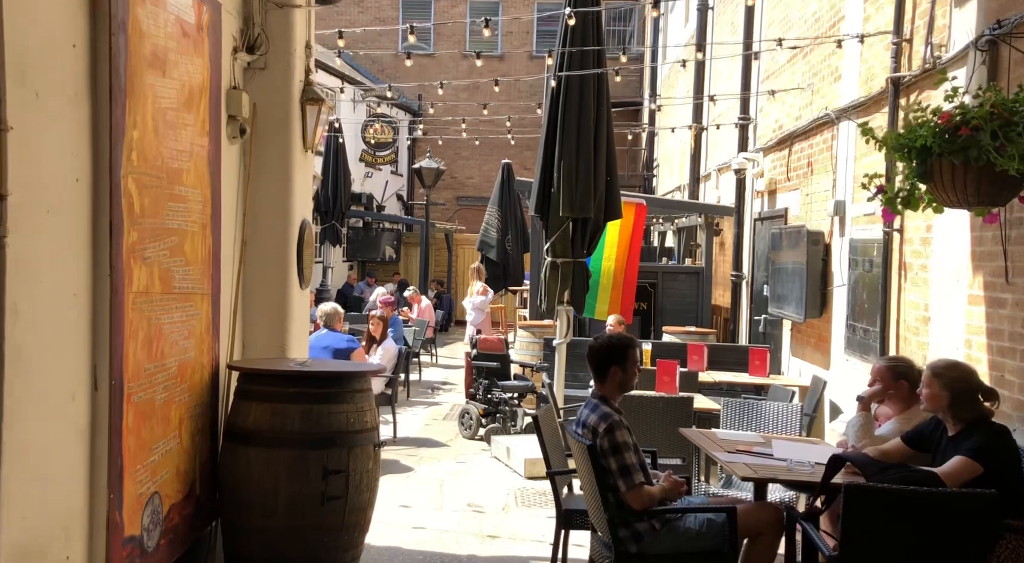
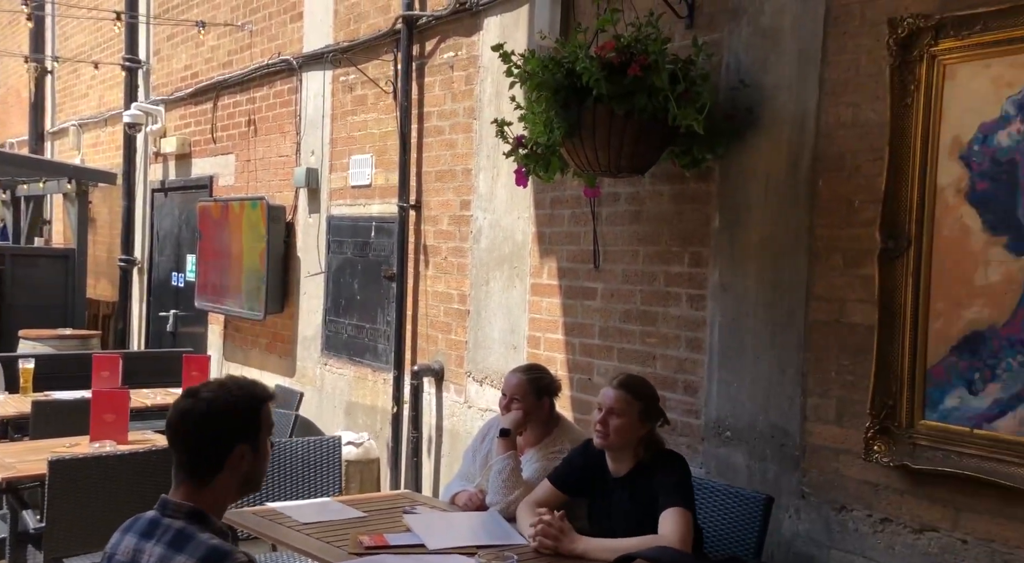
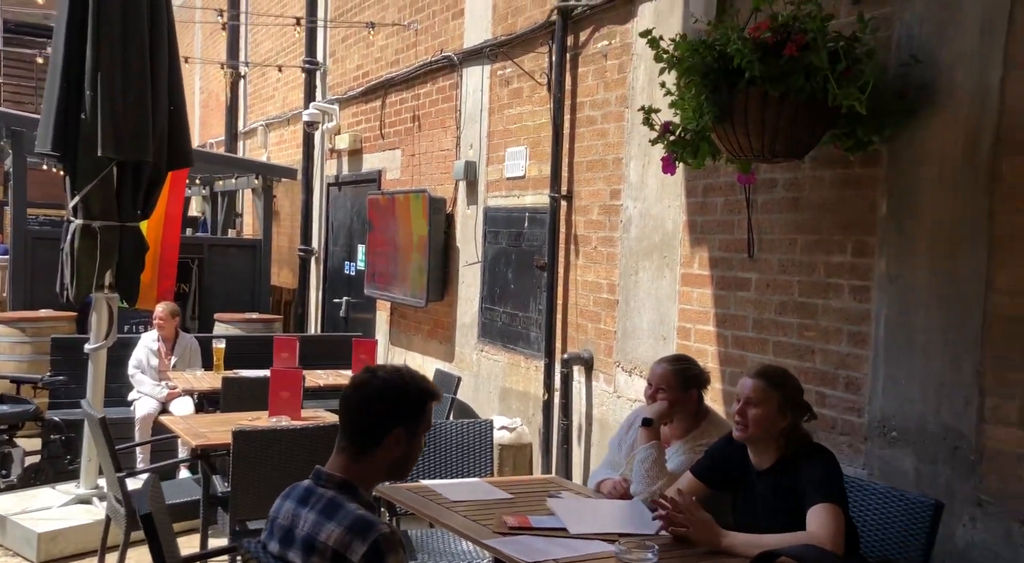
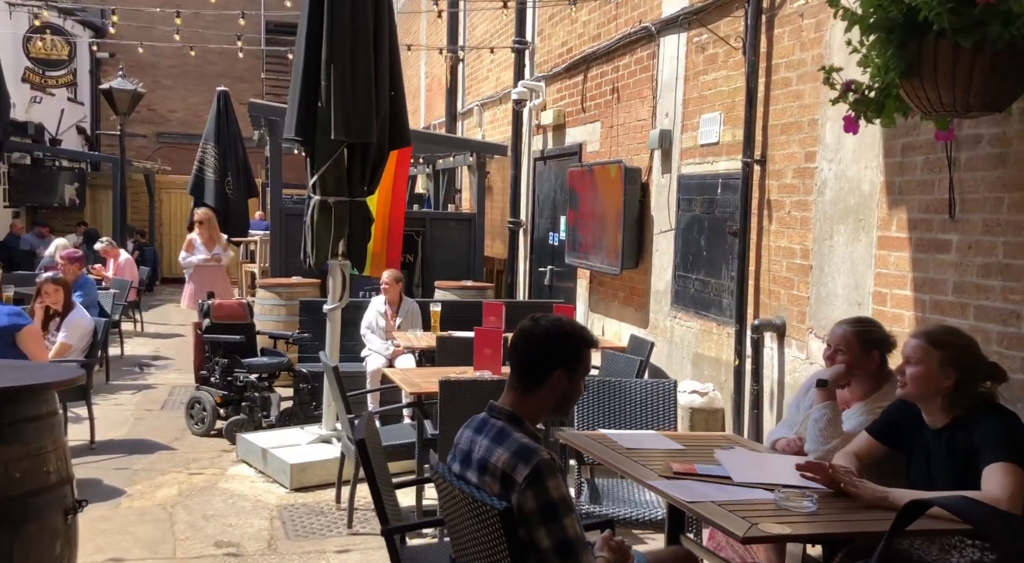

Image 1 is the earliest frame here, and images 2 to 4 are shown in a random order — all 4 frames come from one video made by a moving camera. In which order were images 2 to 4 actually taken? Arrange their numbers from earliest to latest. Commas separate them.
4, 3, 2
